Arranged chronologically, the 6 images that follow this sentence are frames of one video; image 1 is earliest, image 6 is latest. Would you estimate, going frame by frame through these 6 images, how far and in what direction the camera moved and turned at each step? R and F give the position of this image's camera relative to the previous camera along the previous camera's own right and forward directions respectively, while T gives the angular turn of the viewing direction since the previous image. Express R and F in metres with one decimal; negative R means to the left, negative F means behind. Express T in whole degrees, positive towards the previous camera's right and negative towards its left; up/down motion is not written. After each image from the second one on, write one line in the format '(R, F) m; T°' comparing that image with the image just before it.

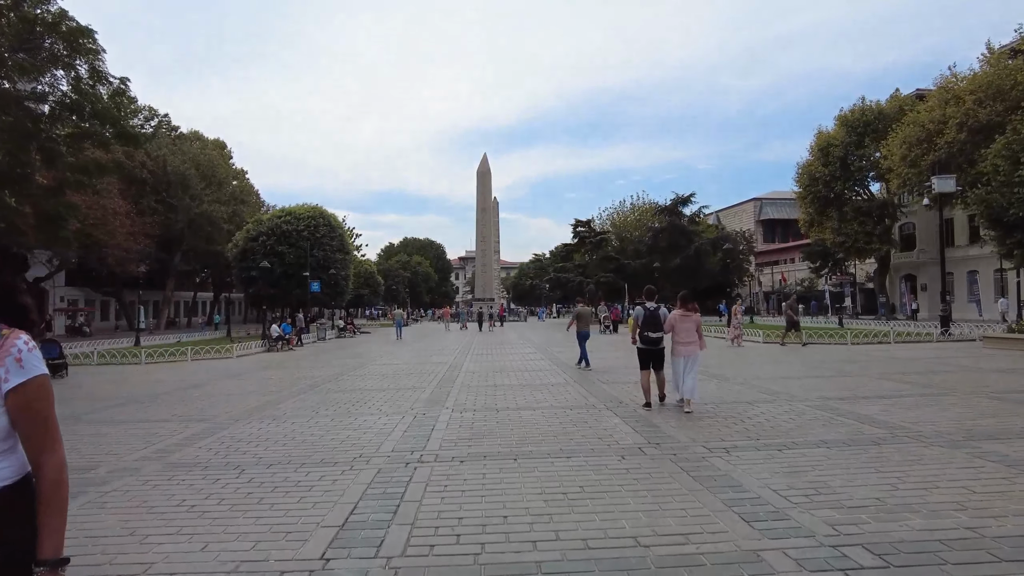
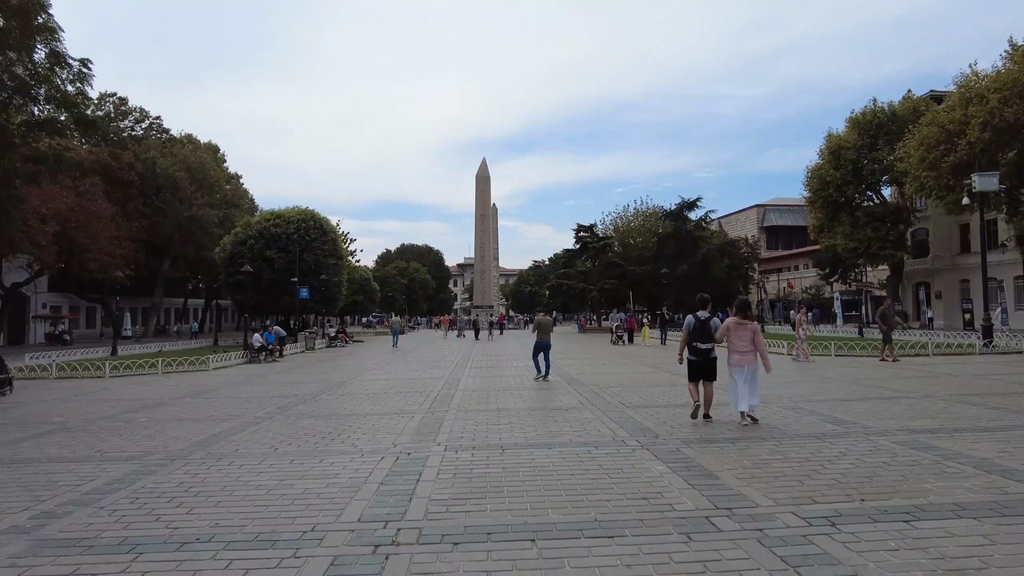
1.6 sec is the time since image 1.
(-0.1, +1.9) m; 0°
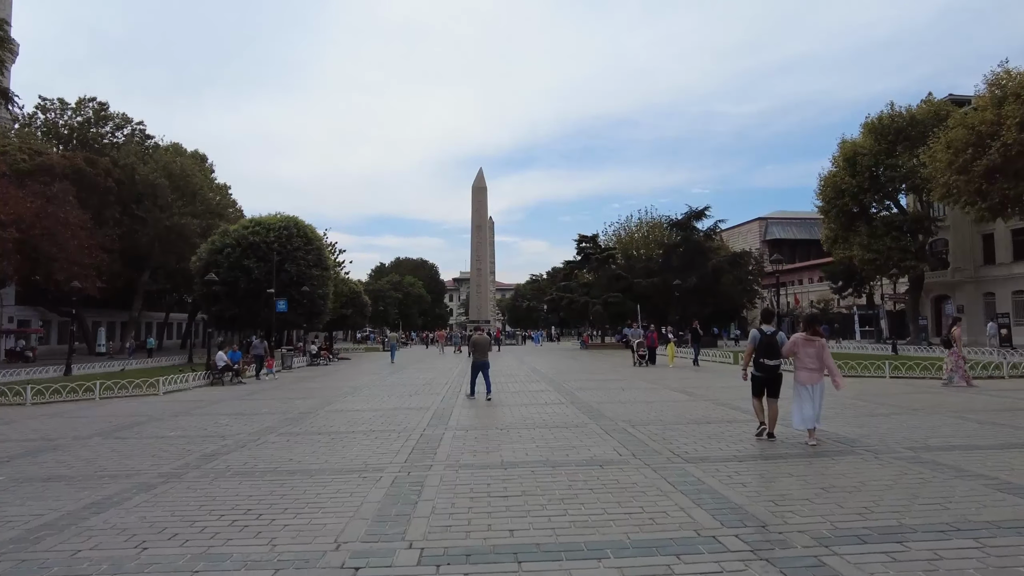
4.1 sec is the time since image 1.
(-0.2, +3.0) m; 0°
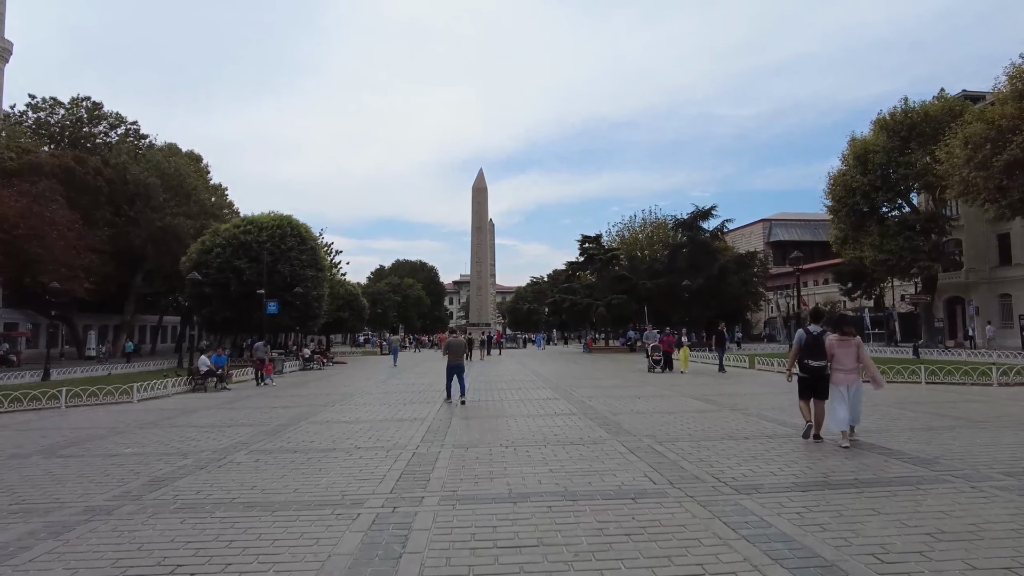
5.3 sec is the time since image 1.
(-0.1, +1.4) m; 0°
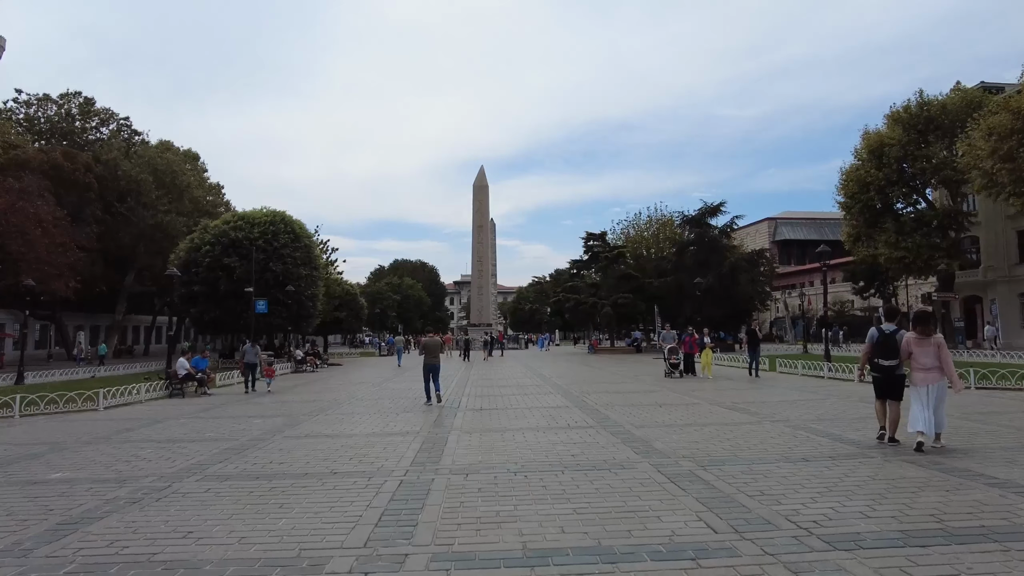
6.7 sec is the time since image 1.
(-0.1, +1.6) m; 0°
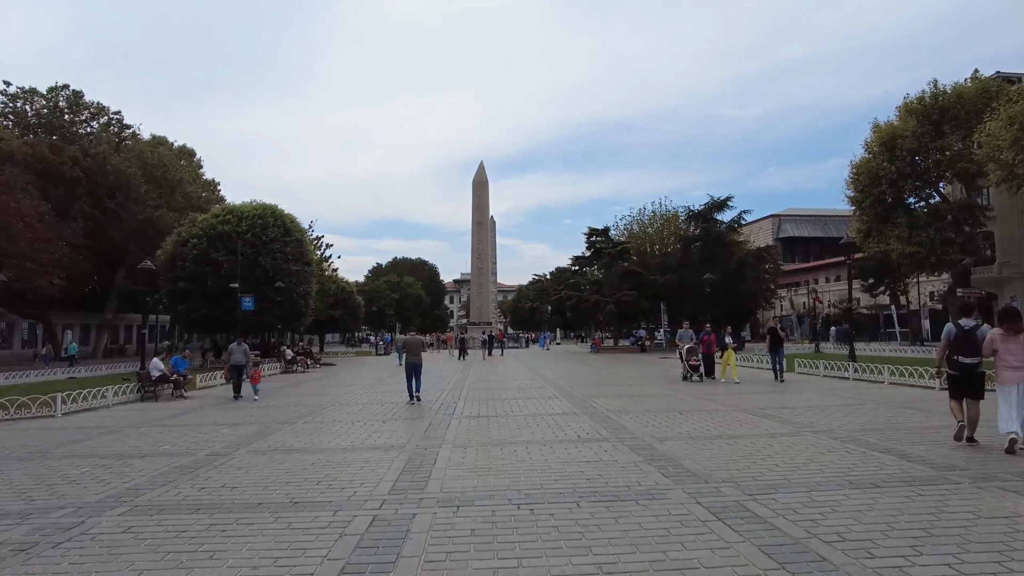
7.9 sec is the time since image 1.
(0.0, +1.4) m; 0°
